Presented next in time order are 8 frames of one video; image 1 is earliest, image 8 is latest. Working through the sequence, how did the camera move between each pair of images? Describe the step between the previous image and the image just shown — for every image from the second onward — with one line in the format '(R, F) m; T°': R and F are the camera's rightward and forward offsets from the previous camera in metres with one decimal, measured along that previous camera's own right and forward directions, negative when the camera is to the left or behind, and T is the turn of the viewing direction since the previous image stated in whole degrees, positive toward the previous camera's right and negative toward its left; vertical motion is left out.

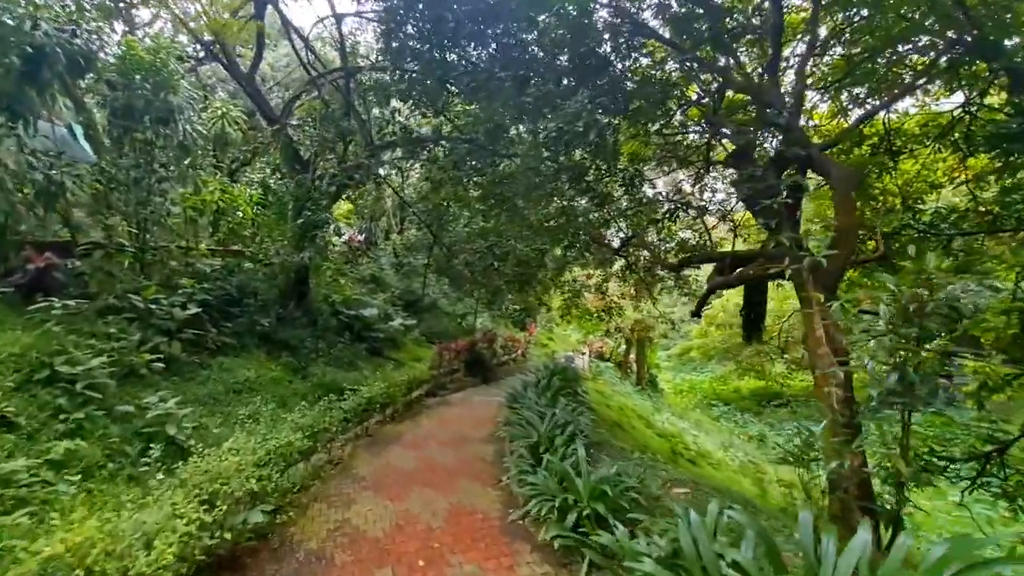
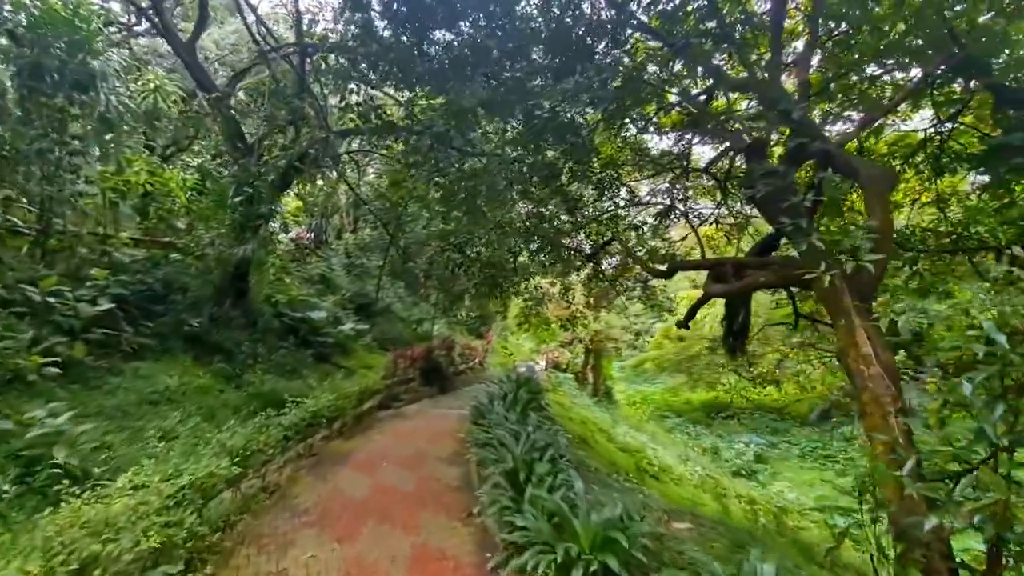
(-0.1, +0.4) m; +6°
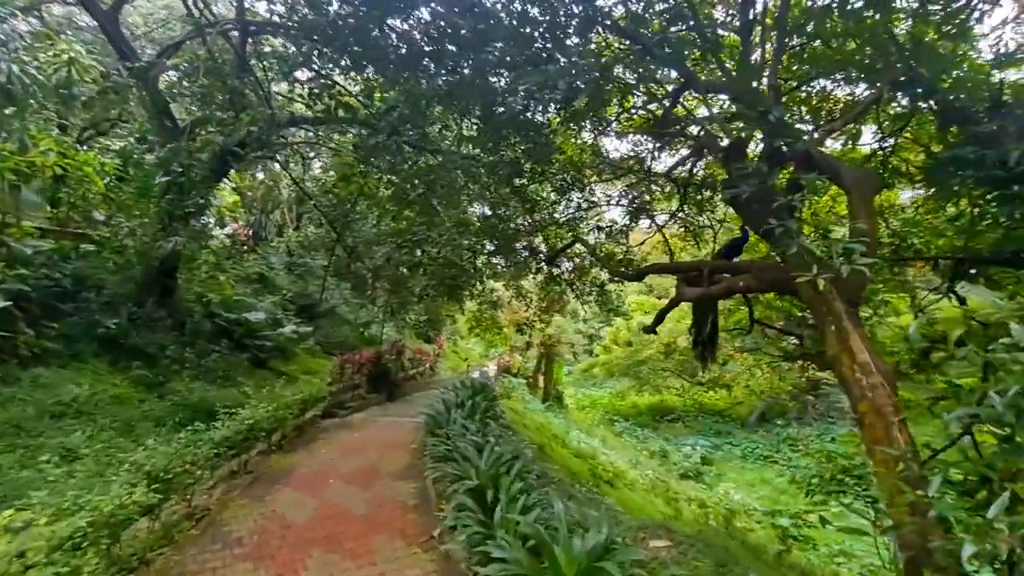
(-0.1, +0.2) m; +6°
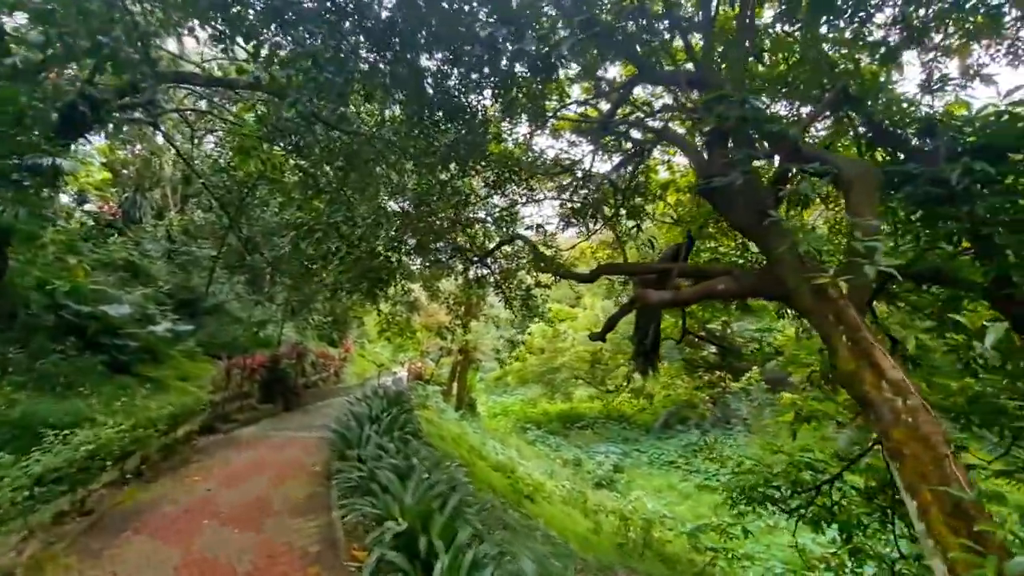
(-0.1, +0.4) m; +10°
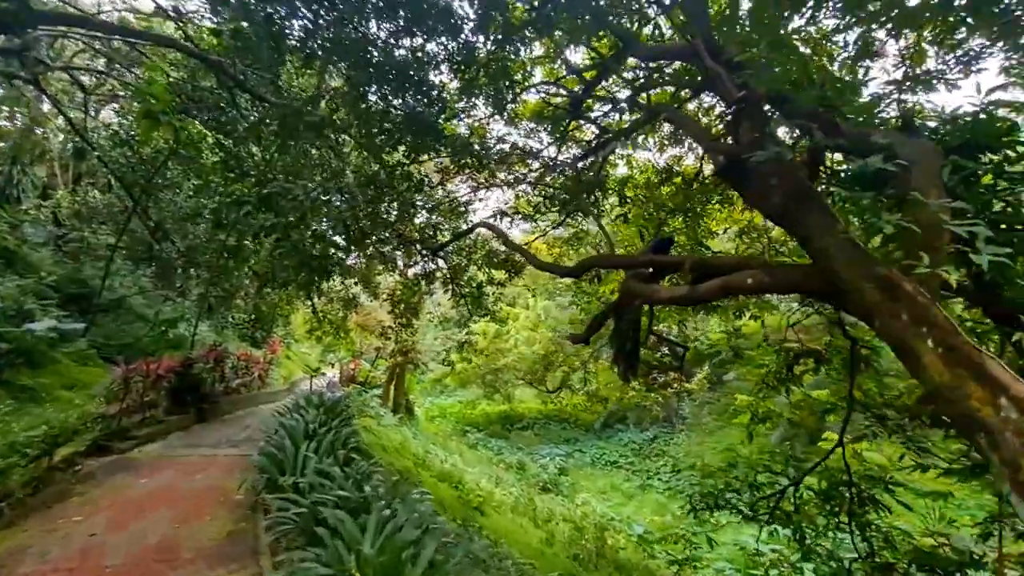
(-0.2, +0.4) m; +8°
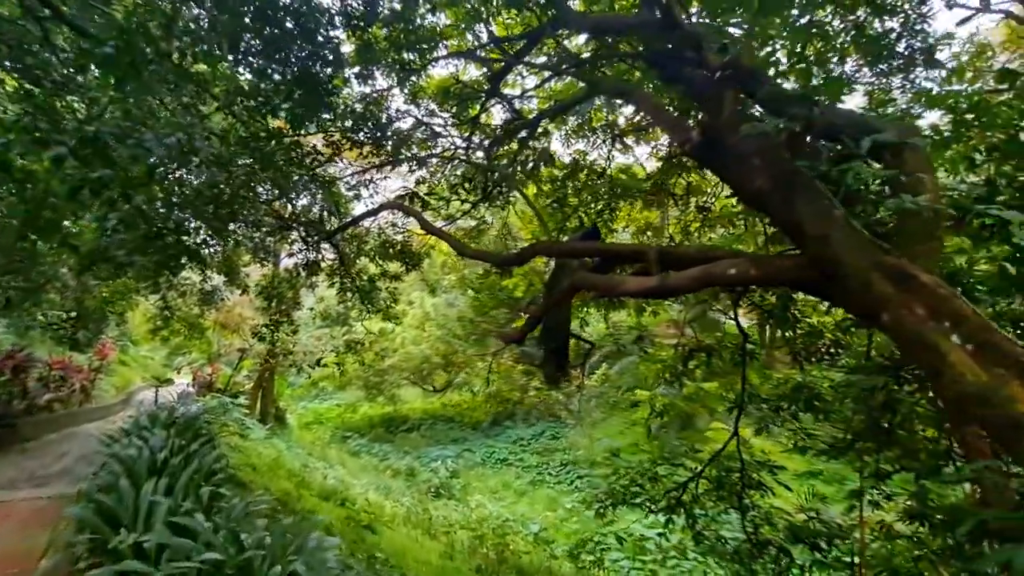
(-0.2, +0.4) m; +14°
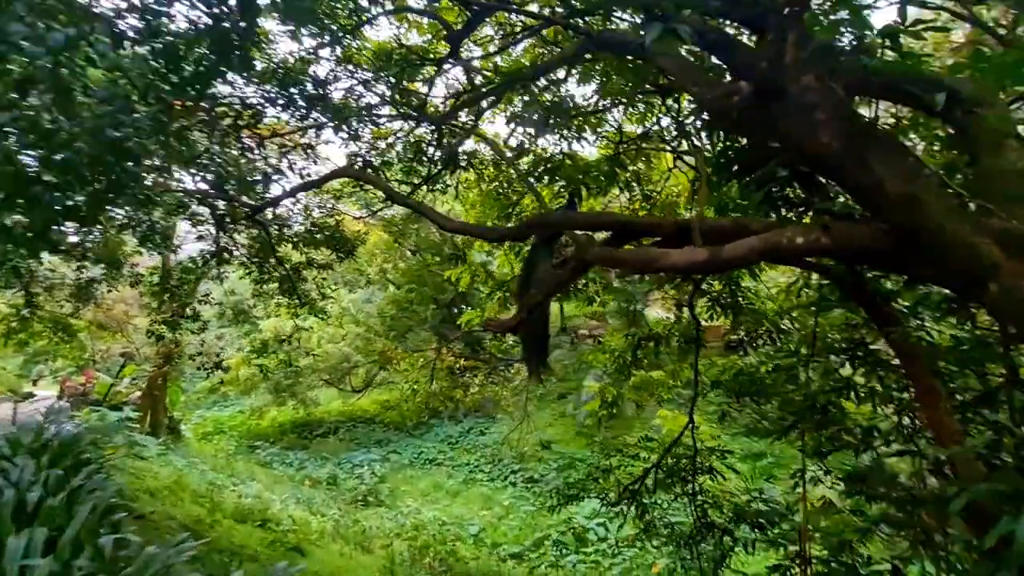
(-0.3, +0.3) m; +10°
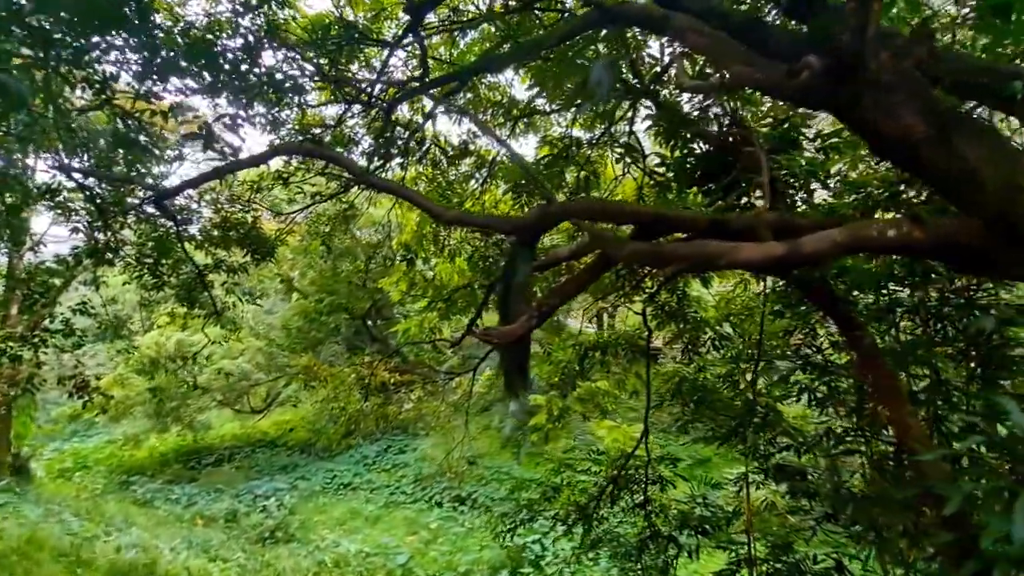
(-0.3, +0.3) m; +11°
